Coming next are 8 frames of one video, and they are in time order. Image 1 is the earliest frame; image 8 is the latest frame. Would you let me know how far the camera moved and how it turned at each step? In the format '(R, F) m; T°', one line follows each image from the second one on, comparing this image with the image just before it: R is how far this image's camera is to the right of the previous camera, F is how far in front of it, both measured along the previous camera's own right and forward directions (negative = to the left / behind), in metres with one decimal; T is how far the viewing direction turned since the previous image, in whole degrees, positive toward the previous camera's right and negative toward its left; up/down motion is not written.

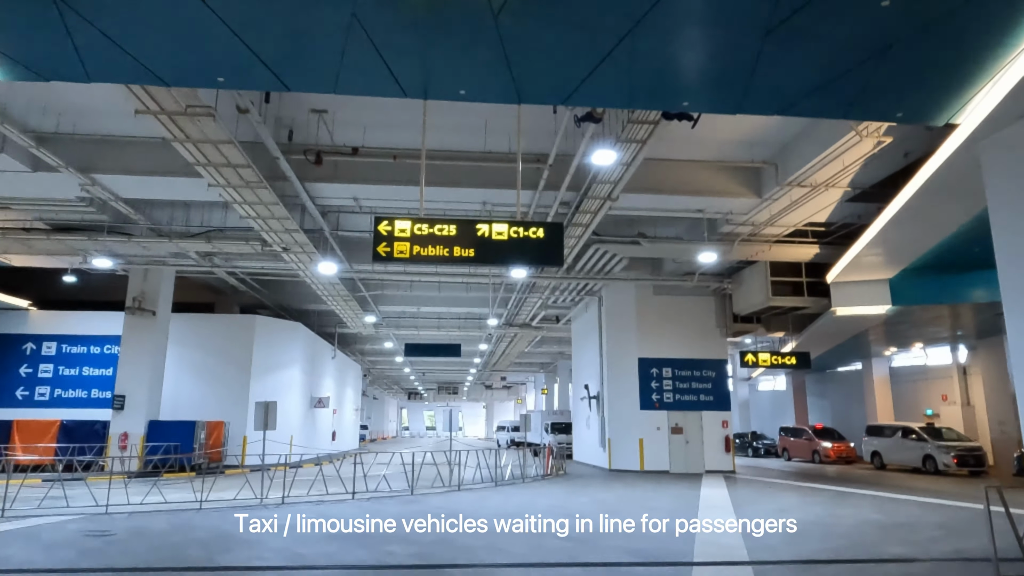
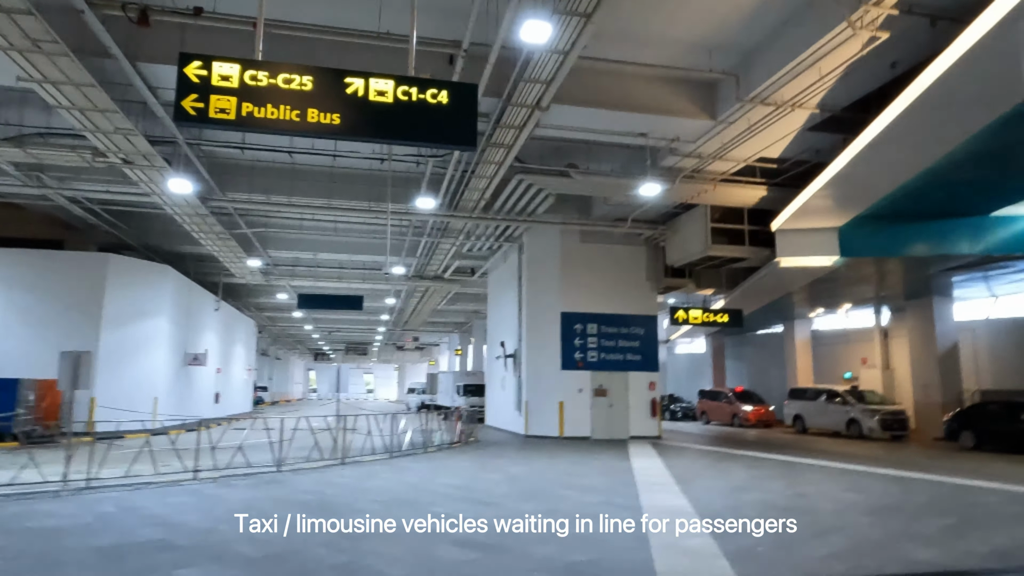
(+0.2, +2.3) m; +7°
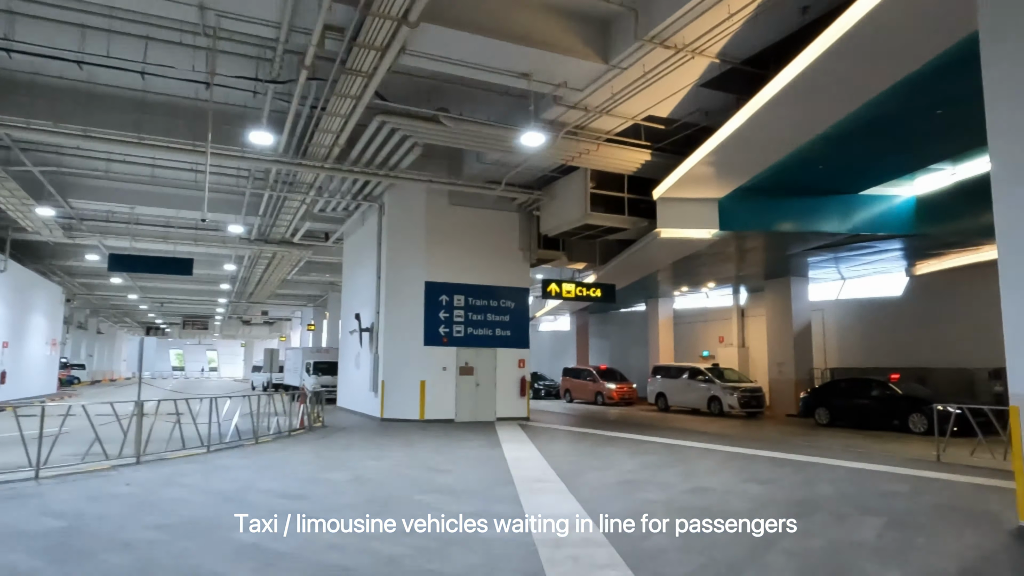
(+0.1, +1.6) m; +12°
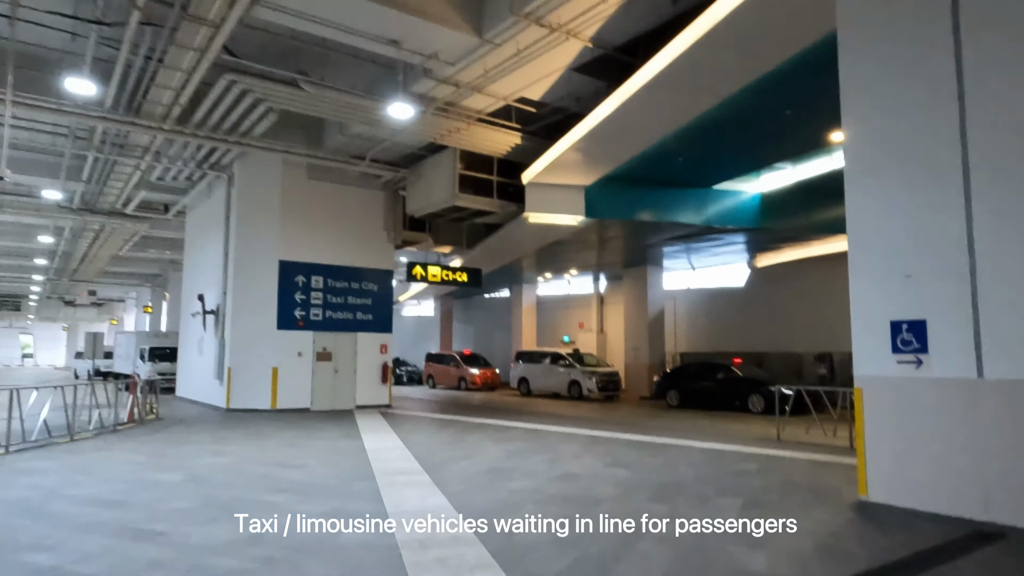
(0.0, +0.4) m; +12°
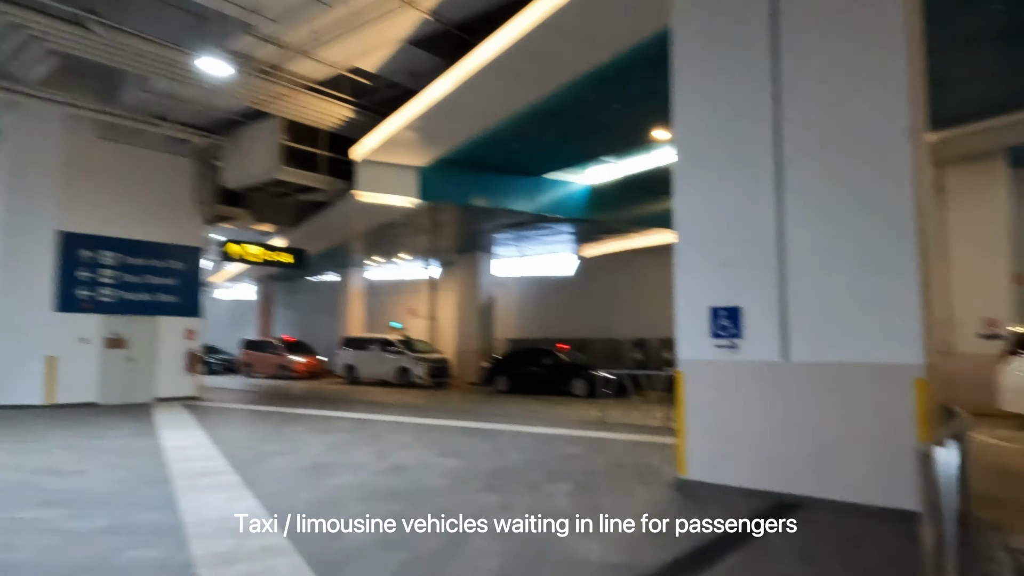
(0.0, +0.3) m; +15°
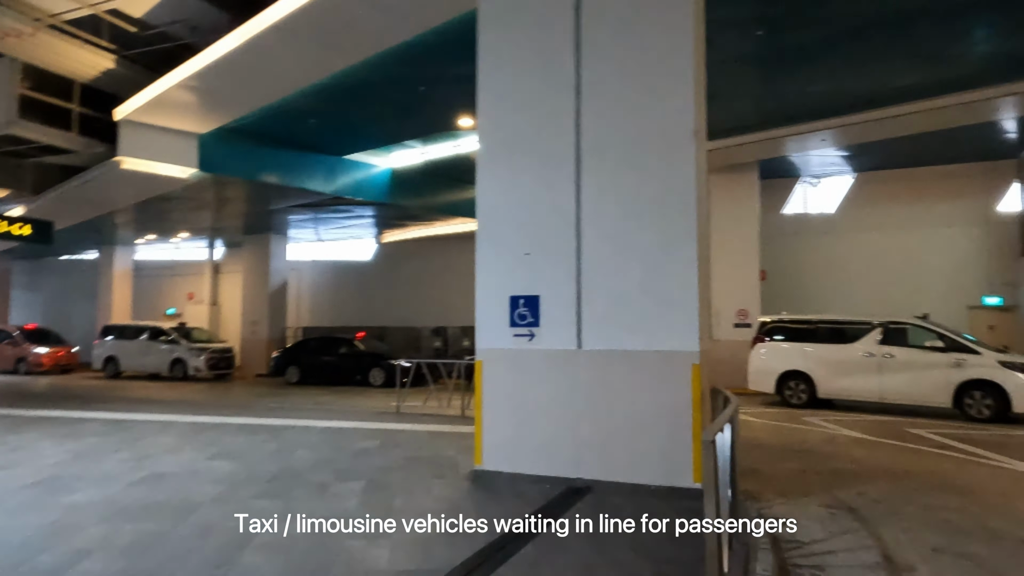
(+0.1, +0.3) m; +17°
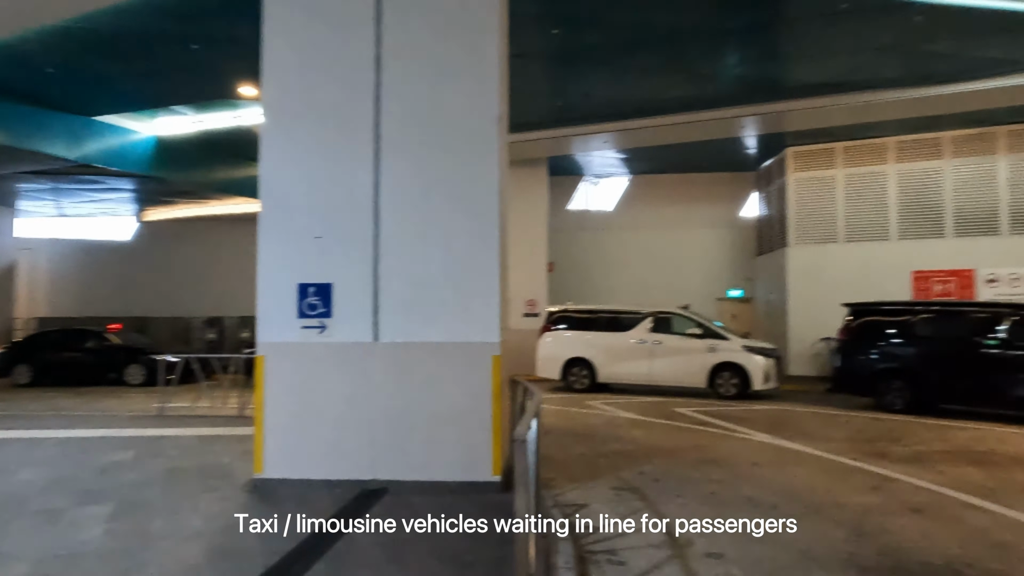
(0.0, +0.3) m; +18°
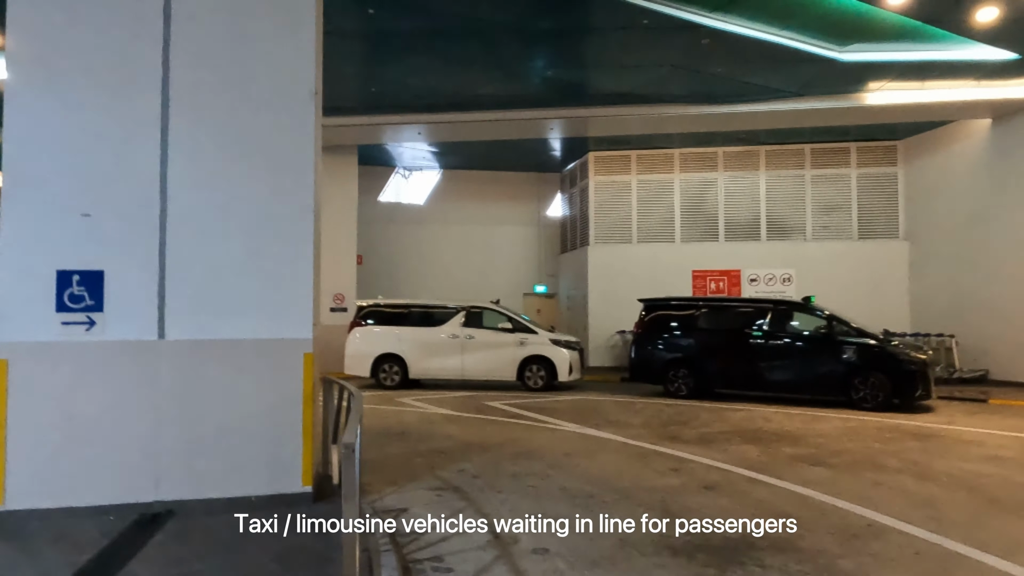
(-0.1, +0.2) m; +17°
